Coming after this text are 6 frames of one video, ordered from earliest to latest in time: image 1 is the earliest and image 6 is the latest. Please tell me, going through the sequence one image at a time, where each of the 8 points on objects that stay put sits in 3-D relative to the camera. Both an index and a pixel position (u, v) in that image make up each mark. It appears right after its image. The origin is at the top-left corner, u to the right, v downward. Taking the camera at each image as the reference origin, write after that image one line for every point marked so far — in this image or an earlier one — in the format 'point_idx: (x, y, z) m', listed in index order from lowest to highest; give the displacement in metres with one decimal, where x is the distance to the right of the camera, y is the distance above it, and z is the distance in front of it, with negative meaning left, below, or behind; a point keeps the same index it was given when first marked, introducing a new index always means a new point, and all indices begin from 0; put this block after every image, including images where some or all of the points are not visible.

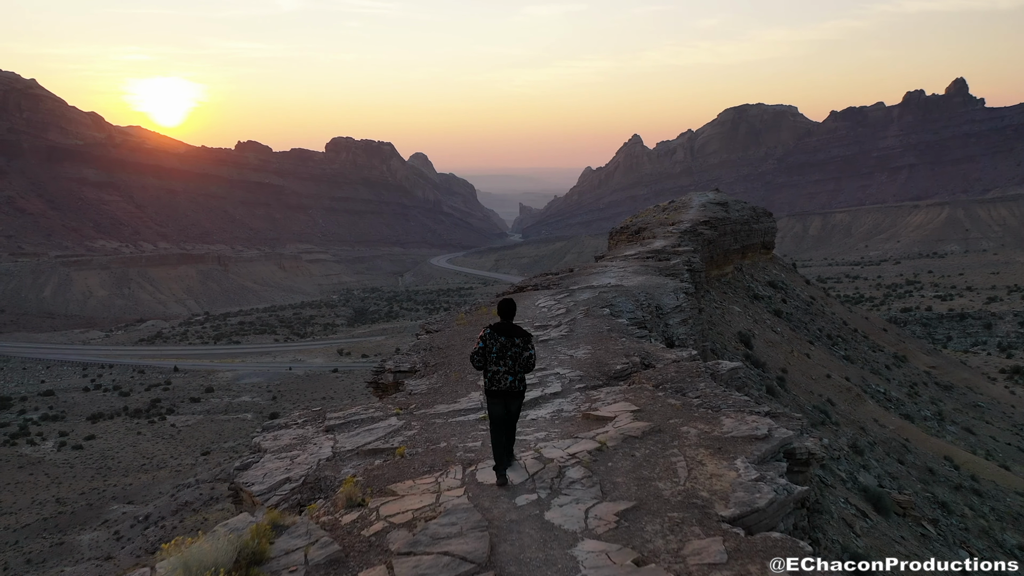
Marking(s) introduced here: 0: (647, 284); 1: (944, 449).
0: (+2.5, 0.0, +9.8) m
1: (+11.7, -4.3, +14.5) m
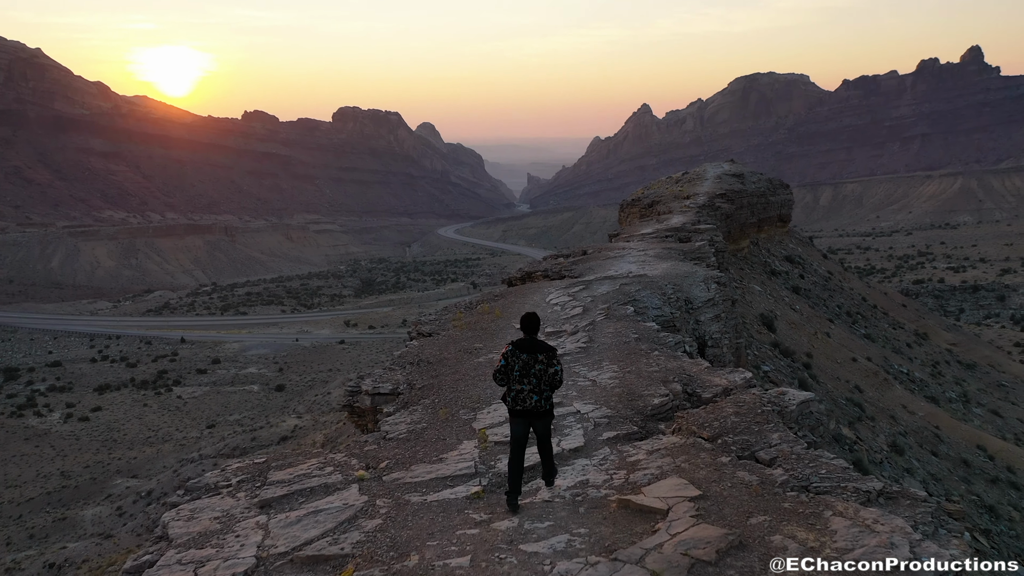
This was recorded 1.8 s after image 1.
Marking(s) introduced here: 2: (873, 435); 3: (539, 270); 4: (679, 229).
0: (+2.6, +0.2, +8.6) m
1: (+11.8, -3.8, +13.5) m
2: (+6.6, -2.7, +9.8) m
3: (+0.5, +0.3, +10.6) m
4: (+4.2, +1.5, +13.6) m
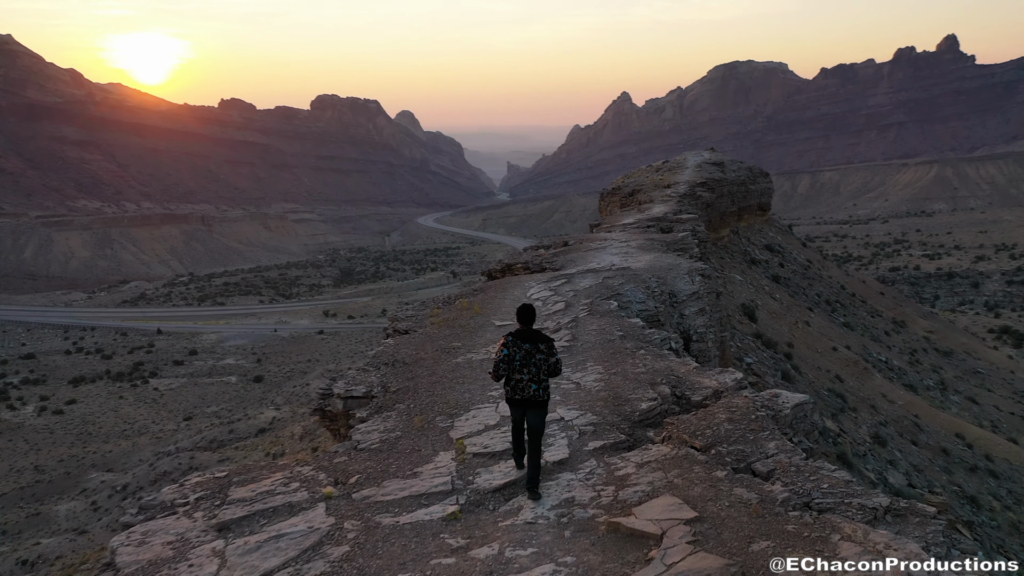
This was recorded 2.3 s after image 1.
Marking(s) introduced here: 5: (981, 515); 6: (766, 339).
0: (+2.3, +0.3, +8.4) m
1: (+11.3, -3.6, +13.8) m
2: (+6.3, -2.6, +9.8) m
3: (+0.1, +0.5, +10.4) m
4: (+3.7, +1.7, +13.5) m
5: (+7.8, -3.8, +8.9) m
6: (+5.8, -1.2, +12.3) m
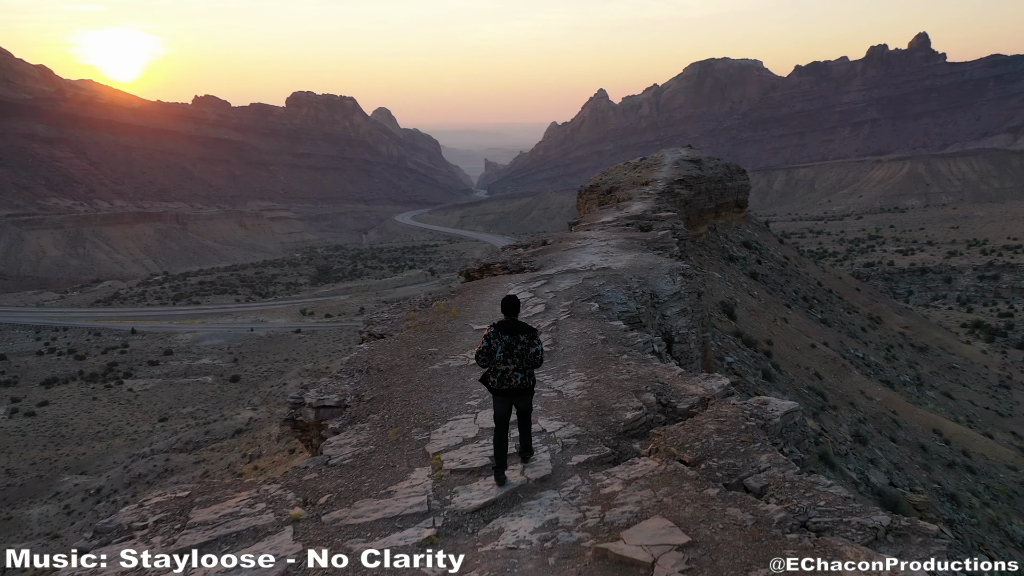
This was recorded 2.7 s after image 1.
0: (+1.9, +0.4, +8.4) m
1: (+10.8, -3.5, +14.0) m
2: (+5.9, -2.5, +9.9) m
3: (-0.2, +0.5, +10.2) m
4: (+3.2, +1.7, +13.4) m
5: (+7.5, -3.7, +9.0) m
6: (+5.3, -1.1, +12.4) m
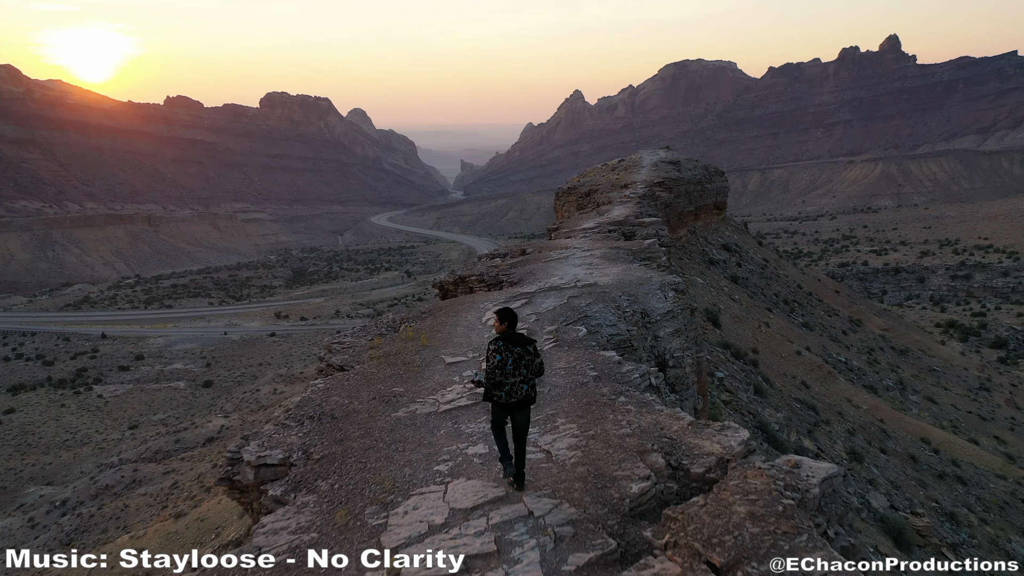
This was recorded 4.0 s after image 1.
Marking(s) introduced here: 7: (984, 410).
0: (+1.6, +0.1, +7.8) m
1: (+10.3, -3.6, +13.8) m
2: (+5.6, -2.7, +9.4) m
3: (-0.6, +0.3, +9.5) m
4: (+2.7, +1.5, +12.9) m
5: (+7.2, -3.9, +8.6) m
6: (+4.9, -1.3, +11.9) m
7: (+15.5, -4.0, +17.9) m
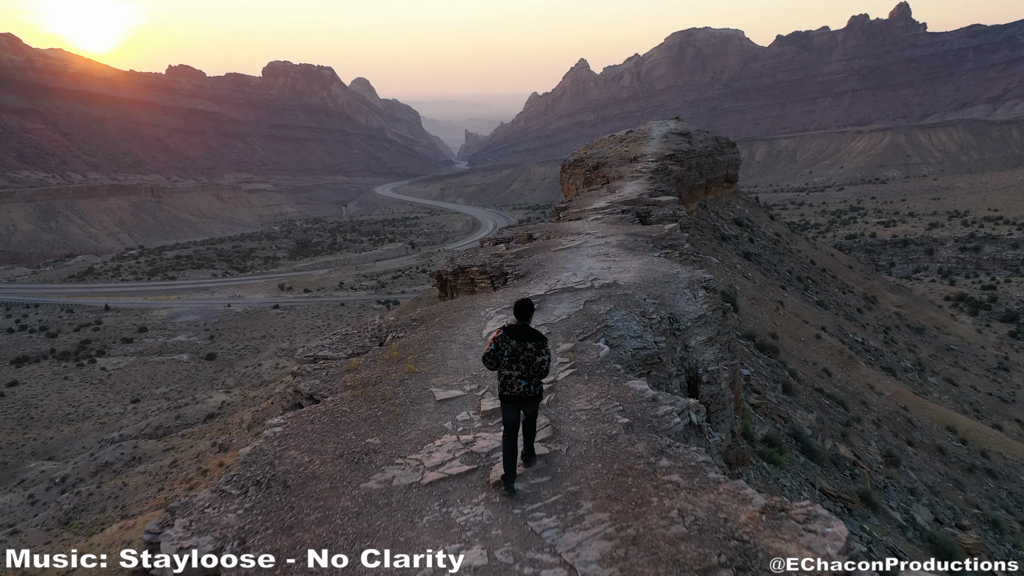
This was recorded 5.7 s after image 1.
0: (+1.7, +0.2, +6.8) m
1: (+10.4, -3.2, +13.0) m
2: (+5.6, -2.5, +8.6) m
3: (-0.6, +0.4, +8.6) m
4: (+2.7, +1.9, +11.8) m
5: (+7.2, -3.8, +7.9) m
6: (+4.9, -1.0, +11.0) m
7: (+15.6, -3.3, +17.0) m
